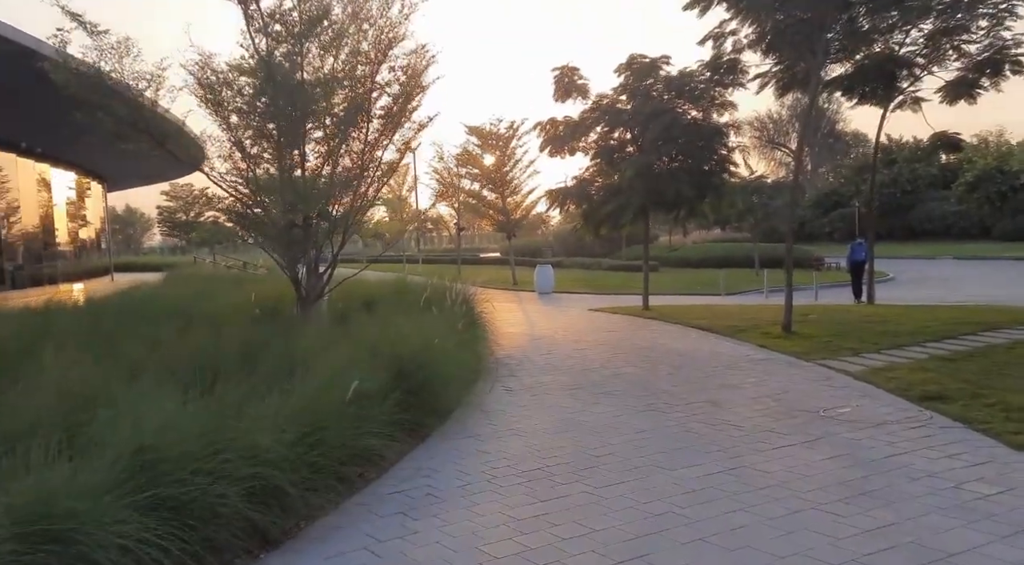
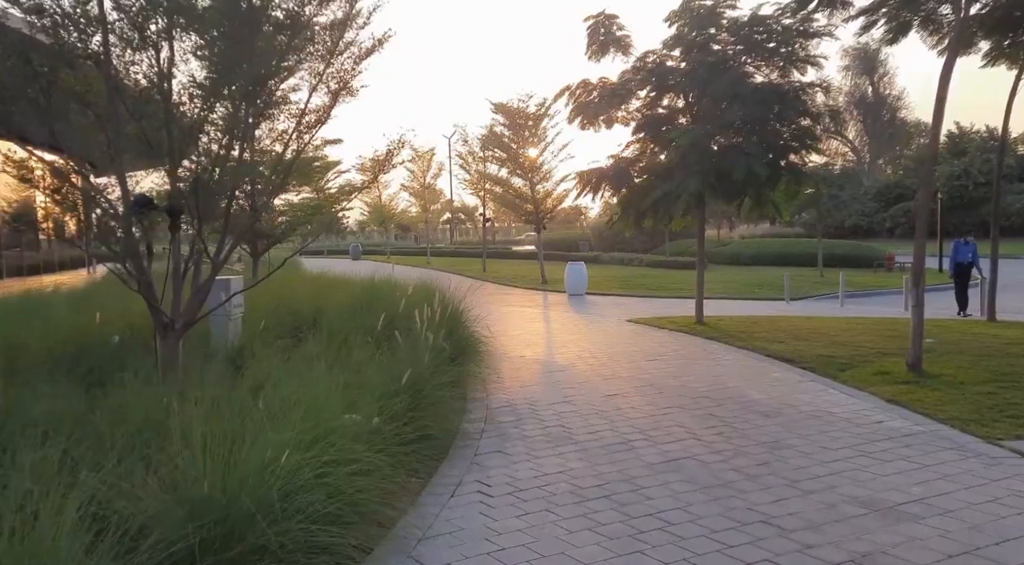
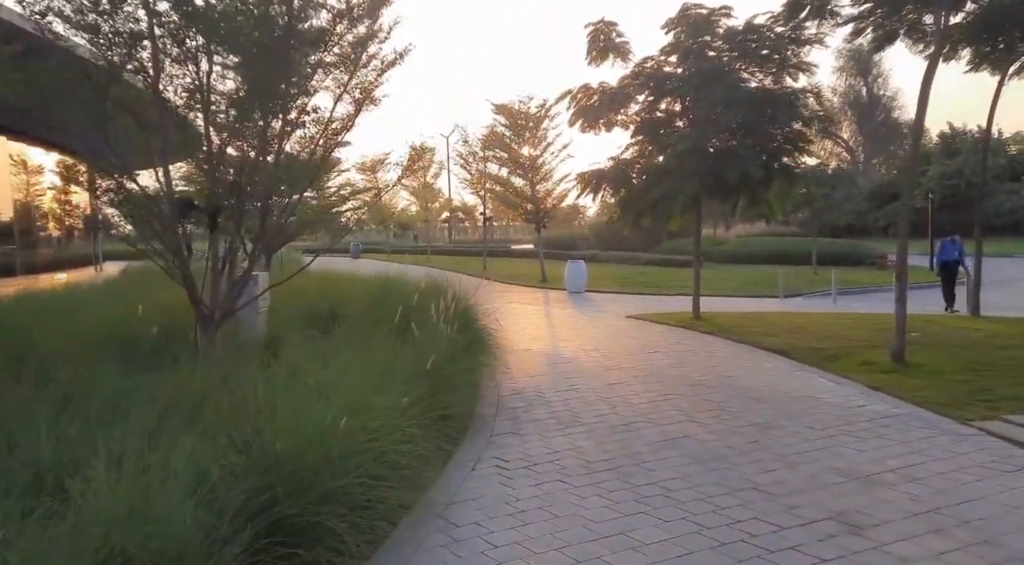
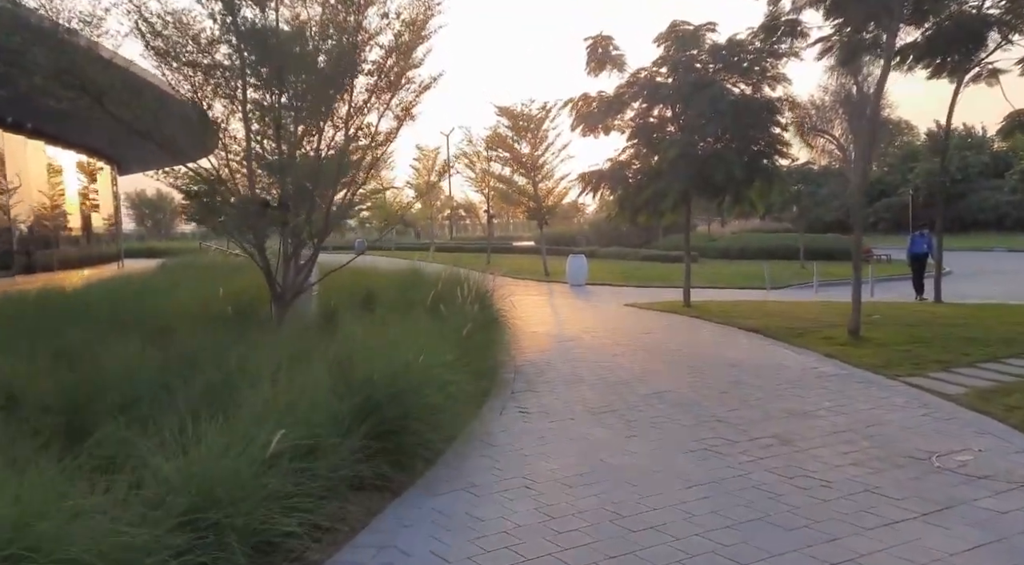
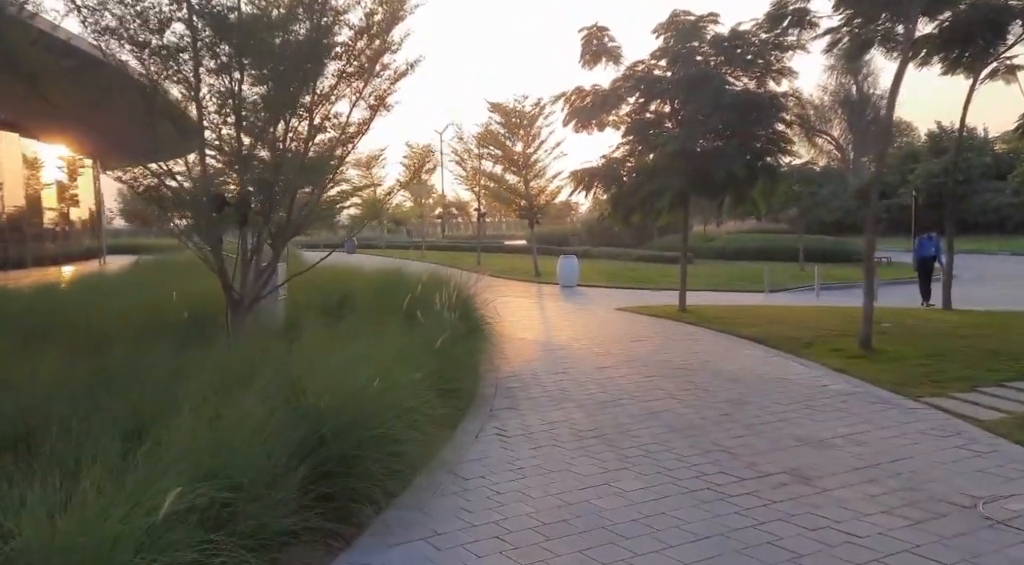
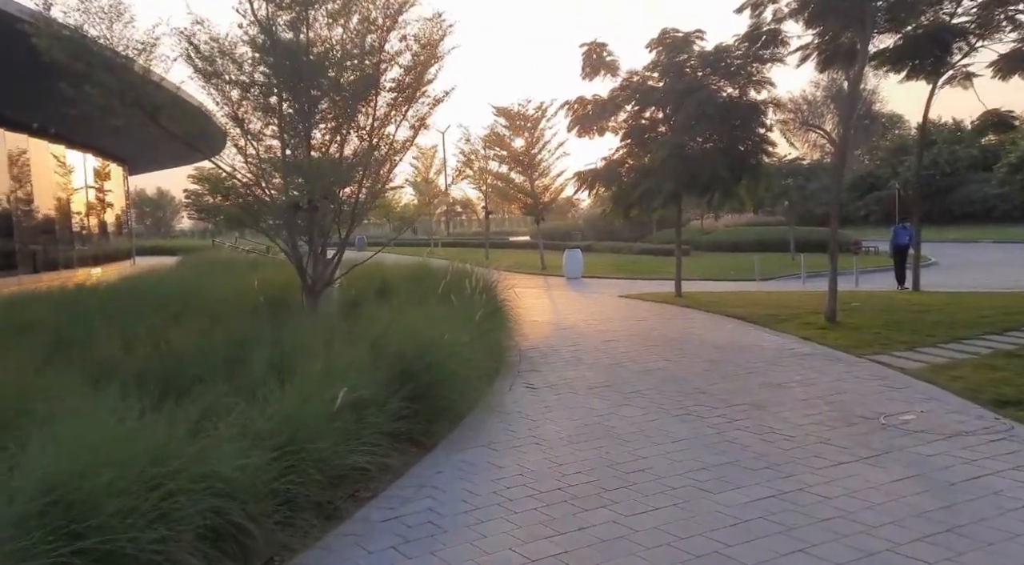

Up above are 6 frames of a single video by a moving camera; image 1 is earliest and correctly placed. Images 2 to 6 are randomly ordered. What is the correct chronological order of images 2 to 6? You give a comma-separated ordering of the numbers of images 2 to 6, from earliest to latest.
6, 4, 5, 3, 2
